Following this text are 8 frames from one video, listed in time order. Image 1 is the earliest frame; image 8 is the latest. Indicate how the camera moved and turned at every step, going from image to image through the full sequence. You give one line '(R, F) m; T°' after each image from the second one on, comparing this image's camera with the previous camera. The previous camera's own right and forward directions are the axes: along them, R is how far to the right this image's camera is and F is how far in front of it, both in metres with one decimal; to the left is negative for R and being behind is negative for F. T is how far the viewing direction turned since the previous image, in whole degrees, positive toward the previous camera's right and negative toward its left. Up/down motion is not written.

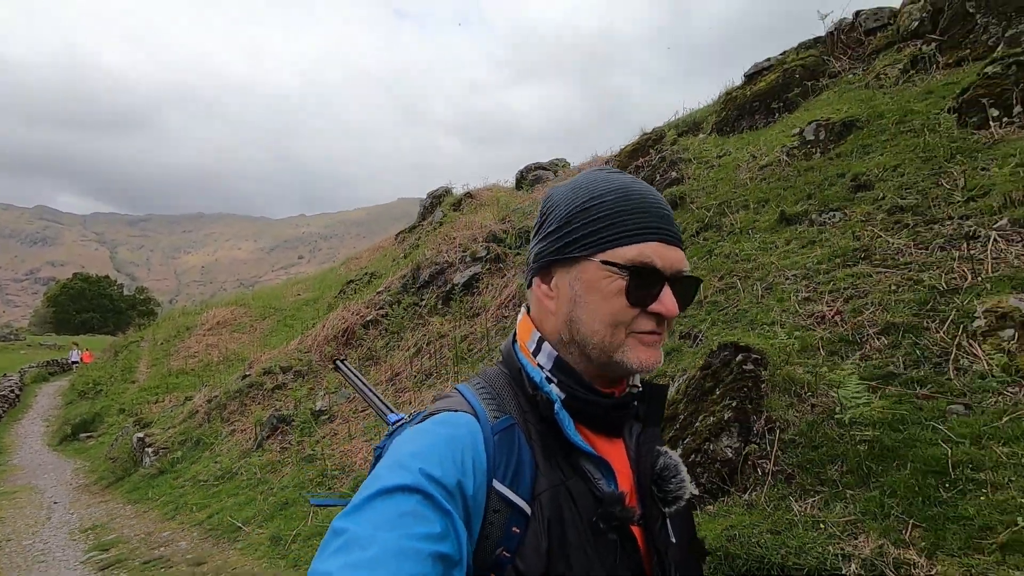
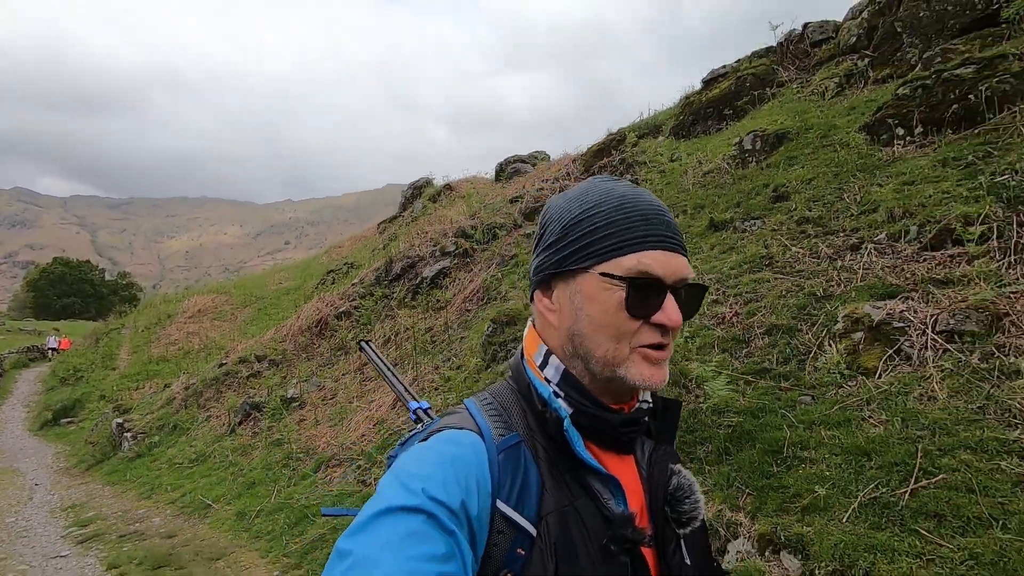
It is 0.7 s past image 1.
(+0.4, -0.5) m; +1°
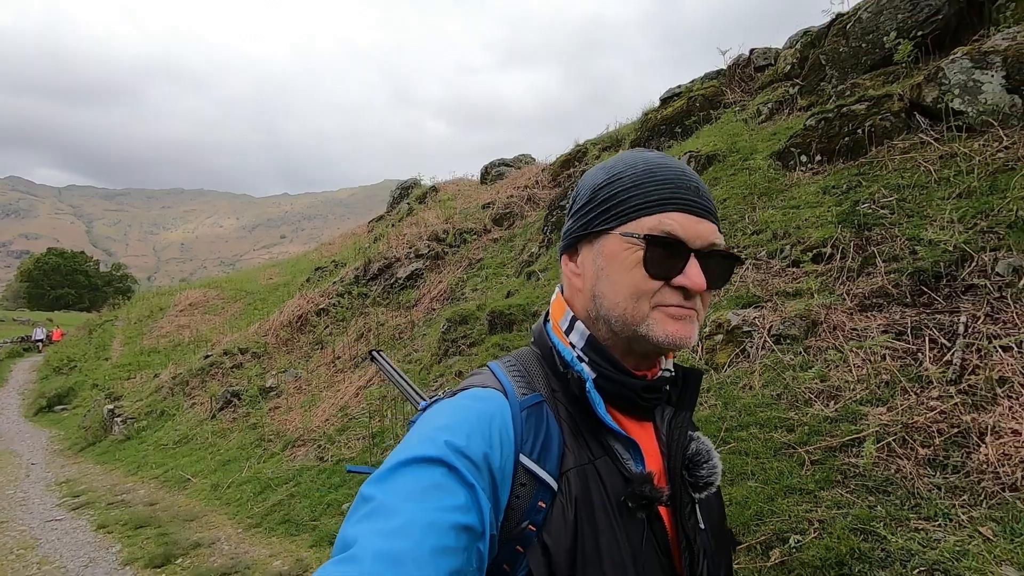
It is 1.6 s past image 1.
(+0.6, -0.7) m; 0°
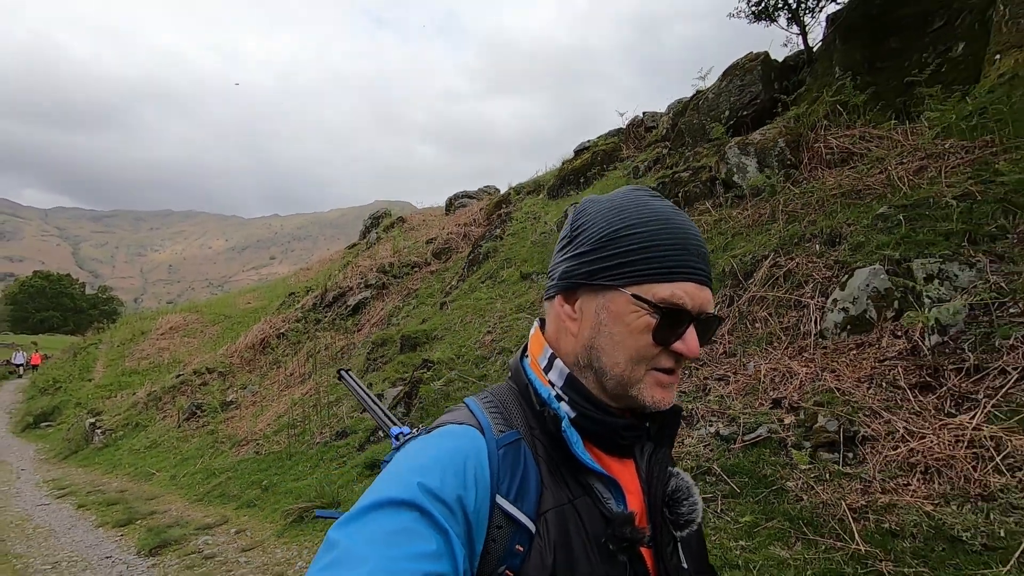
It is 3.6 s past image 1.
(+1.3, -1.7) m; +1°
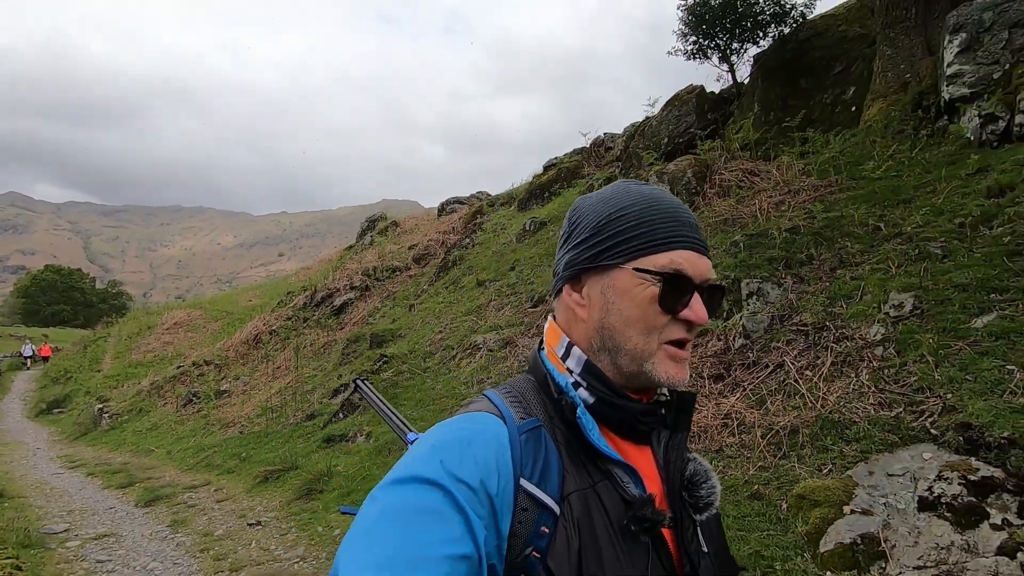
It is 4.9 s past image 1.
(+0.9, -1.1) m; -1°
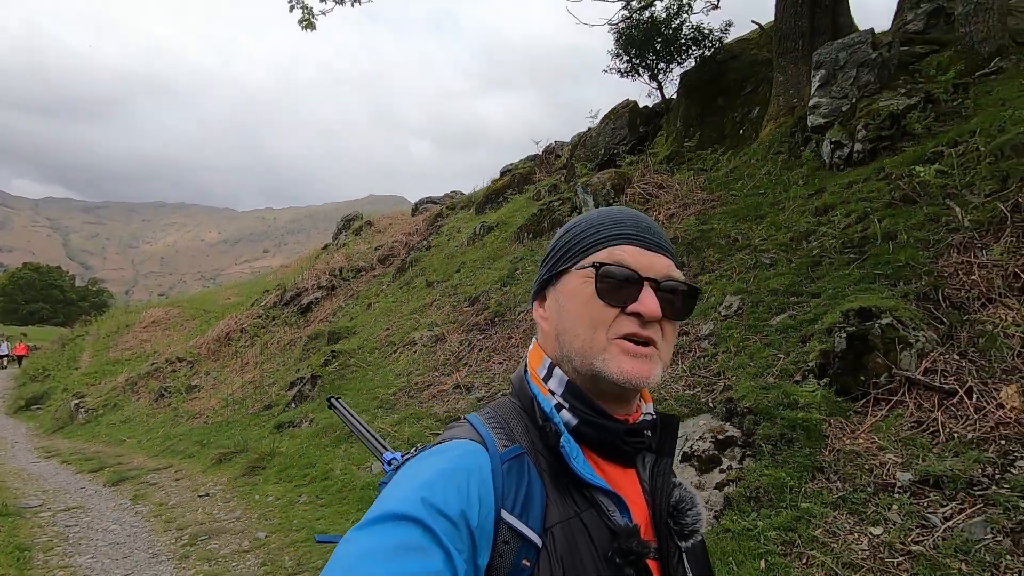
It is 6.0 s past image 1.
(+0.8, -0.8) m; +1°
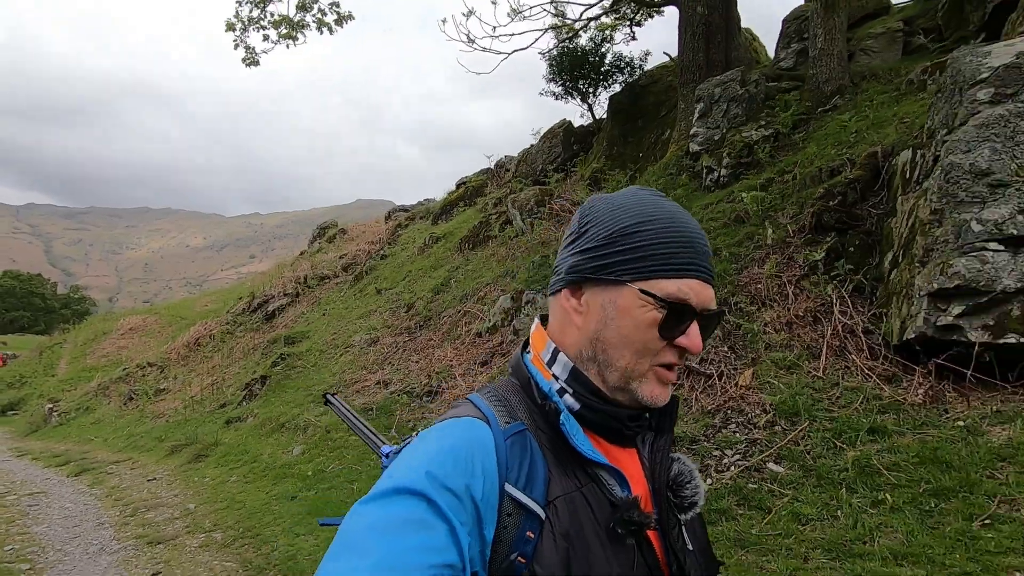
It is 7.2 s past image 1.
(+1.0, -0.9) m; +1°
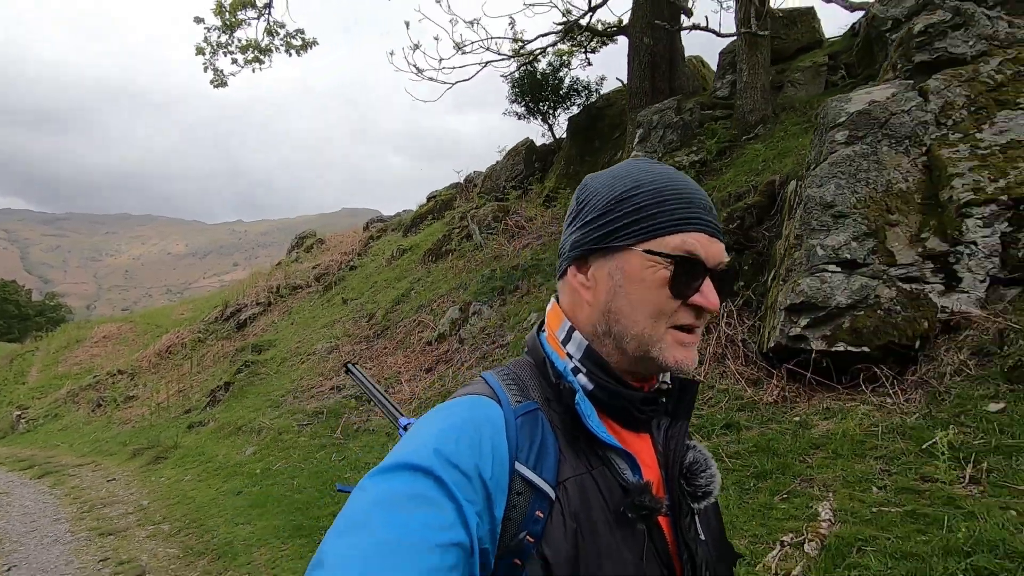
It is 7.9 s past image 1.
(+0.5, -0.5) m; +1°
